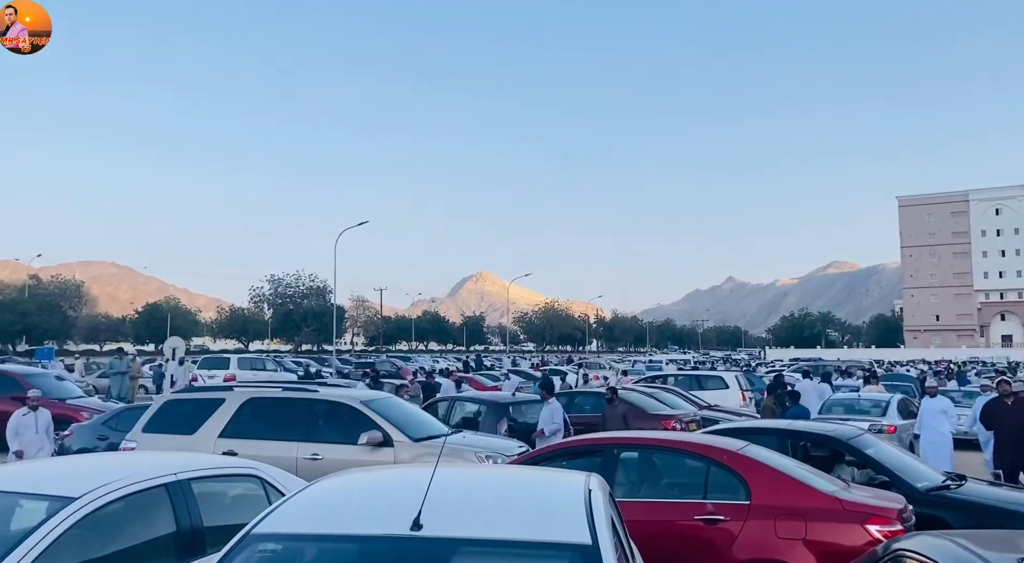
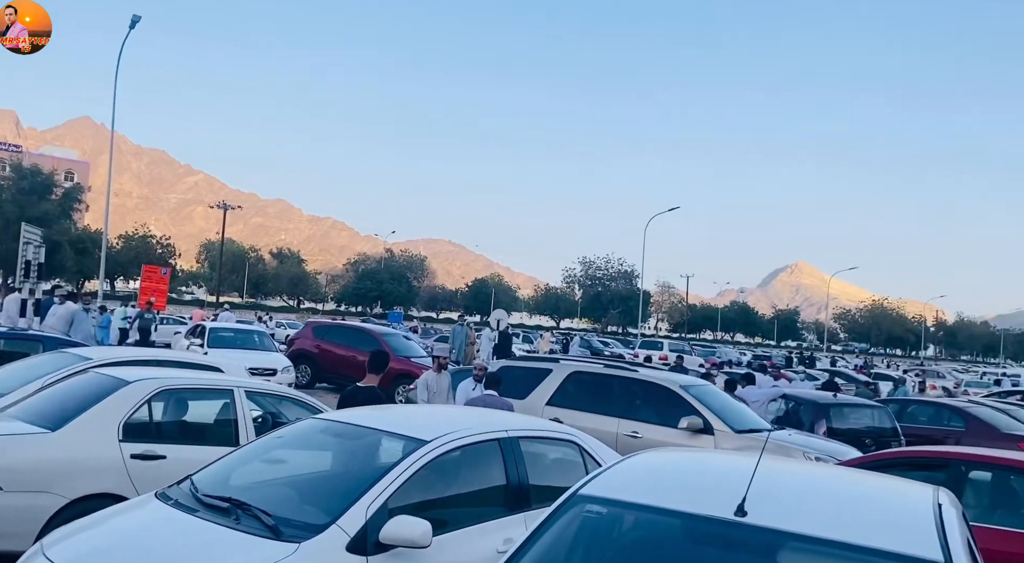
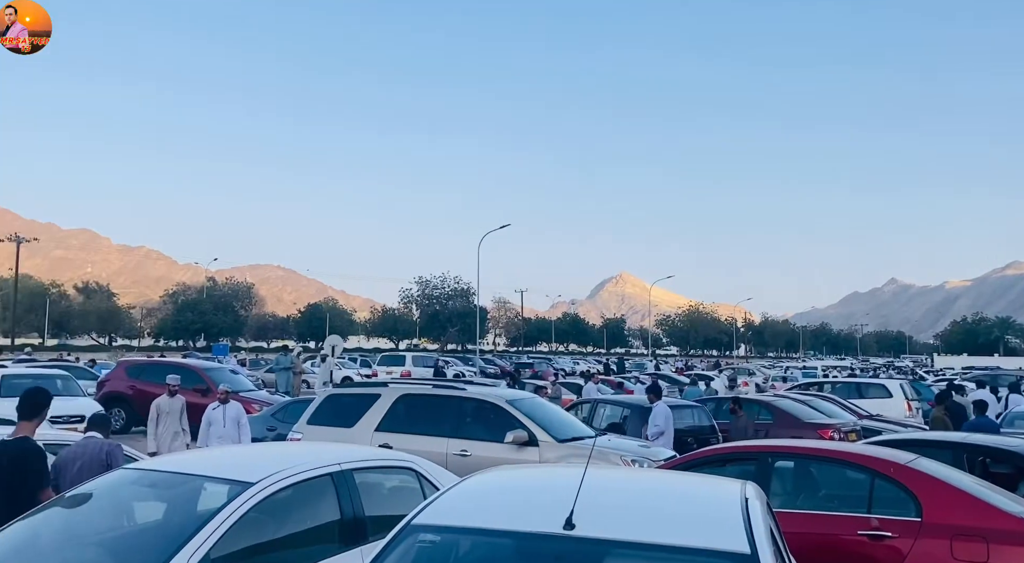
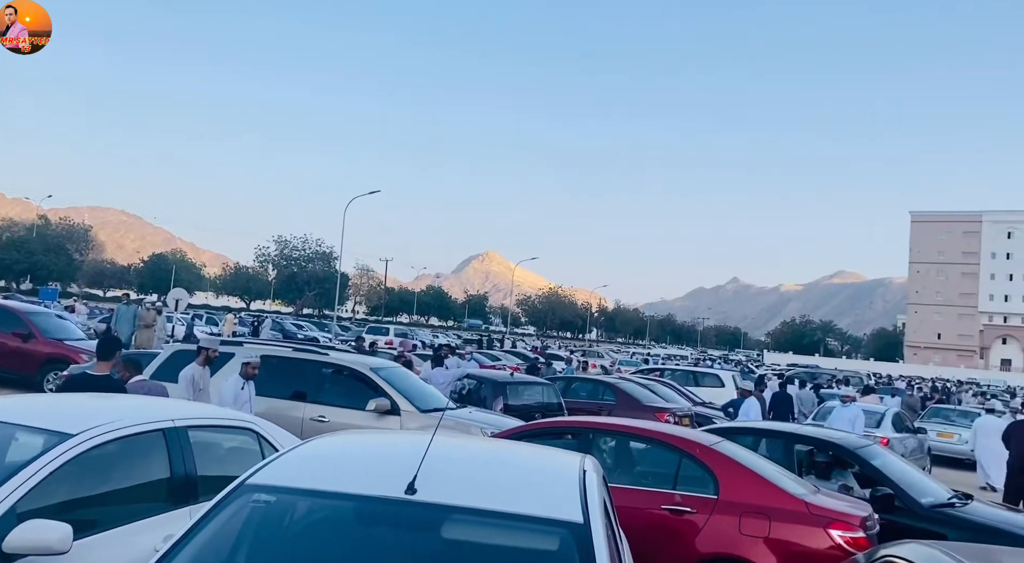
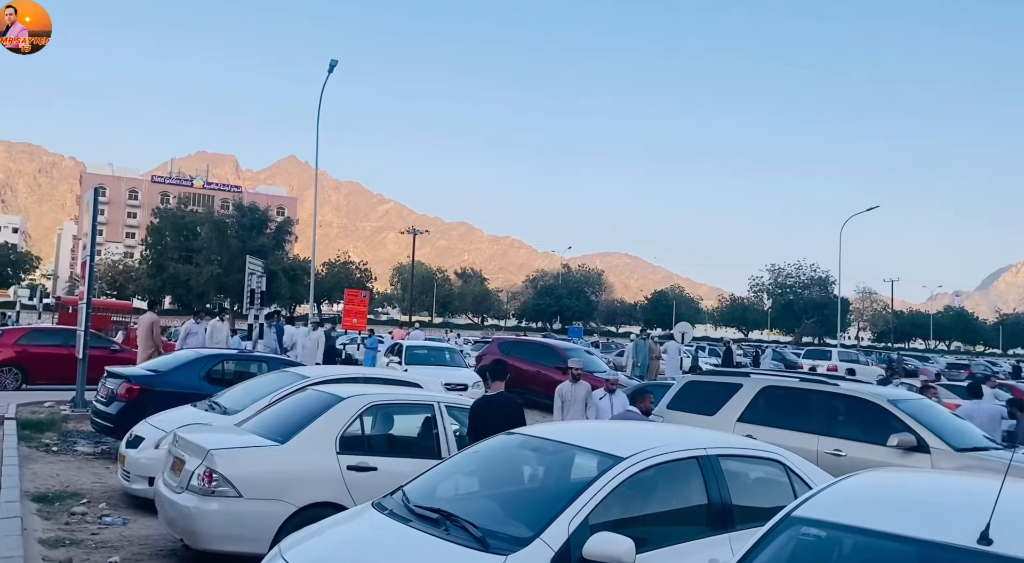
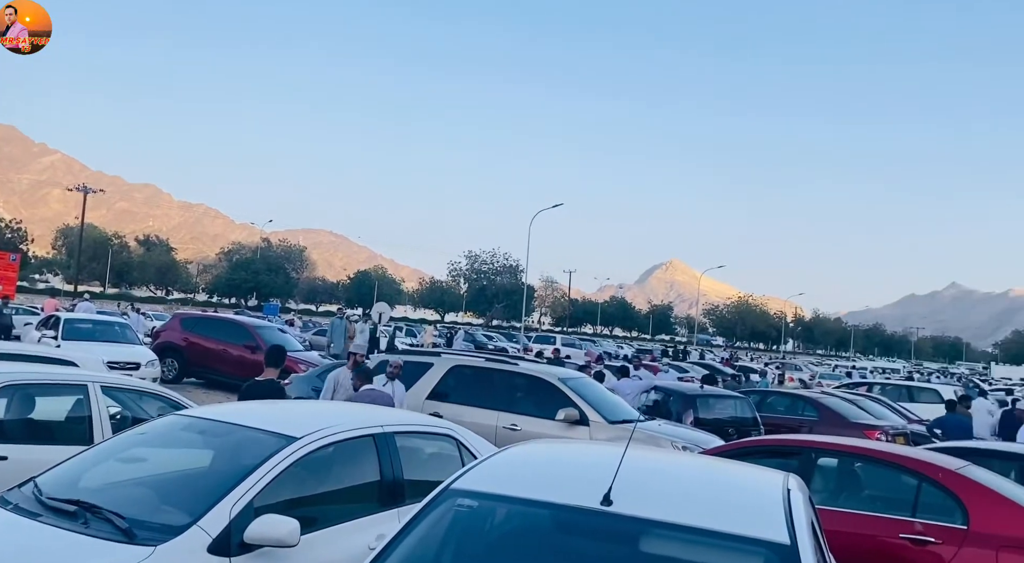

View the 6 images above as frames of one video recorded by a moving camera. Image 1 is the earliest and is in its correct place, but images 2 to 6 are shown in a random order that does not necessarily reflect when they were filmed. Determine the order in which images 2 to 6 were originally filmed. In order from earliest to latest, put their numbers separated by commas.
3, 5, 2, 6, 4
